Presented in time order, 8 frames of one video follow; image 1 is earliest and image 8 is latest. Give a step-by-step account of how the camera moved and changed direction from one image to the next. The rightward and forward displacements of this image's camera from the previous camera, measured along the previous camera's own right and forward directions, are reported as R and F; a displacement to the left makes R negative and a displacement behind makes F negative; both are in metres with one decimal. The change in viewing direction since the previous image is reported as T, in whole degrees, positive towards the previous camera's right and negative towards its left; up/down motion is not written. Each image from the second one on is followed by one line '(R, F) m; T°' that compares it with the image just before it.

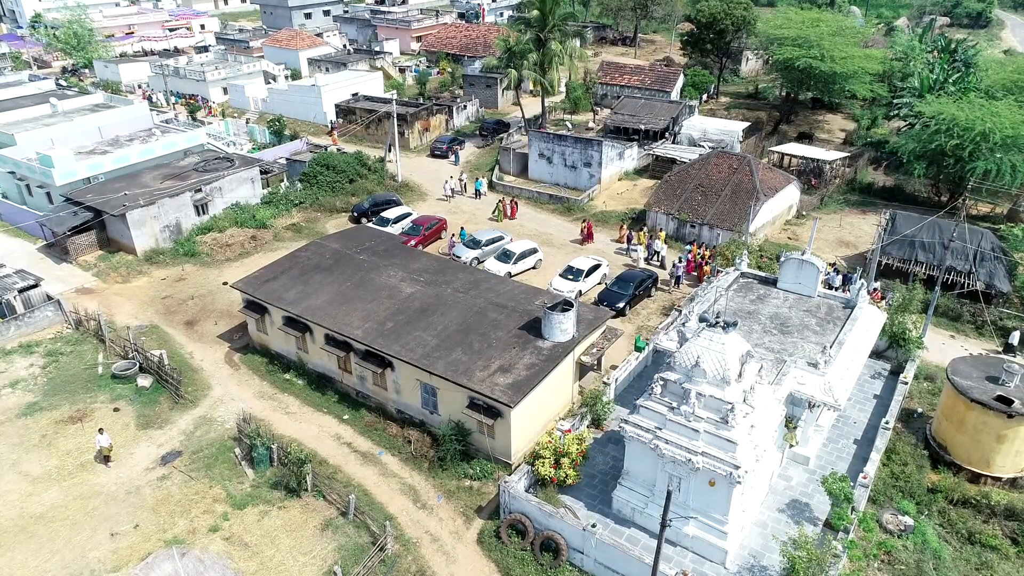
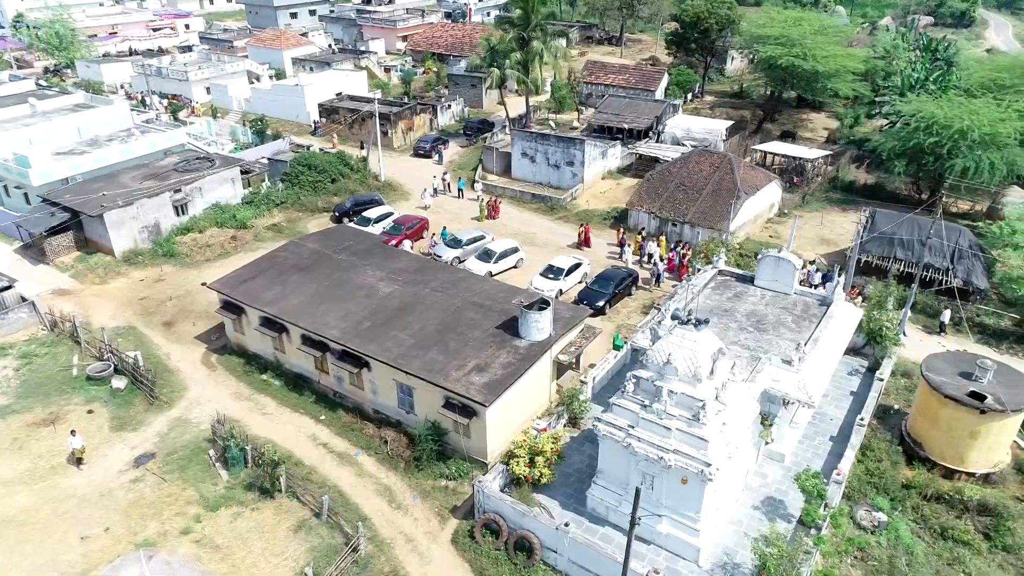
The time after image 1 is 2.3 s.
(+0.5, +0.1) m; +1°
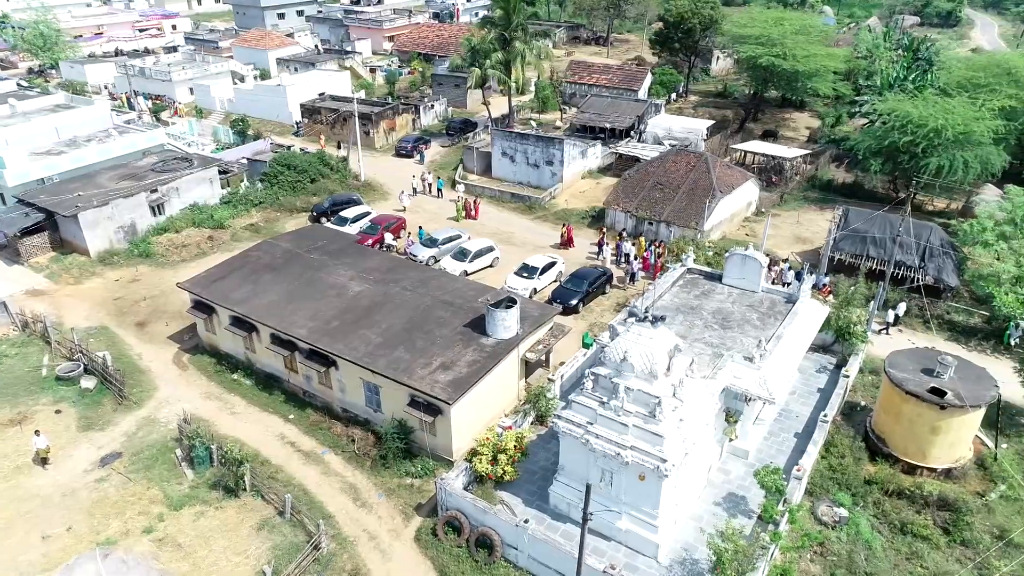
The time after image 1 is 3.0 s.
(+0.9, -0.1) m; 0°
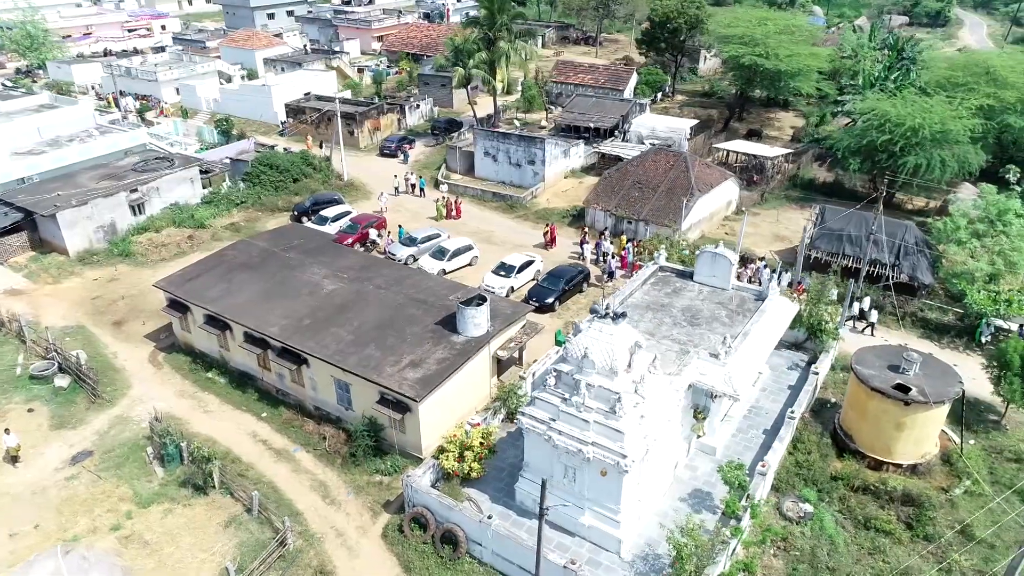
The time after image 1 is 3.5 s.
(+0.8, -0.1) m; 0°
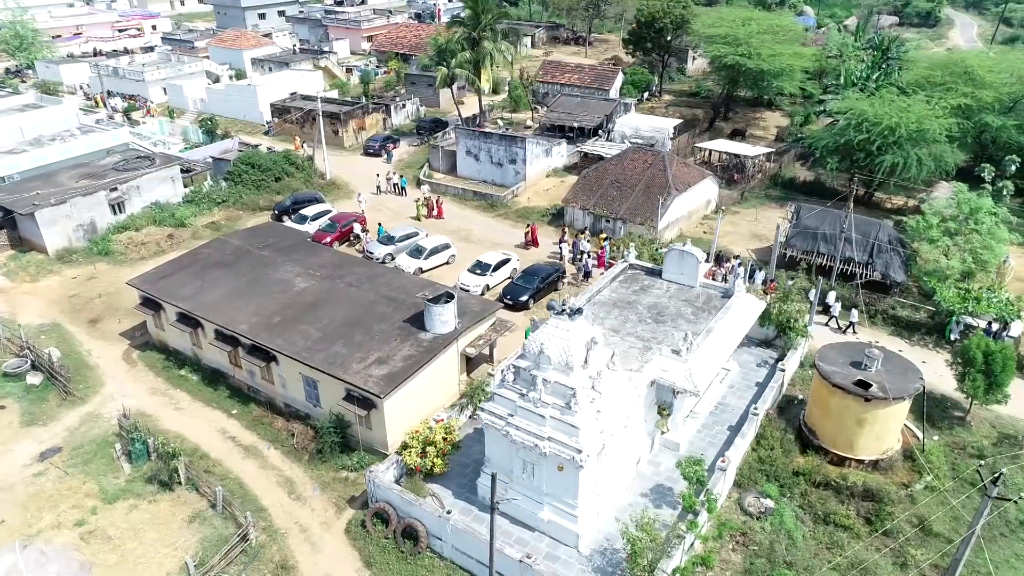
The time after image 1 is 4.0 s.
(+1.0, -0.1) m; 0°
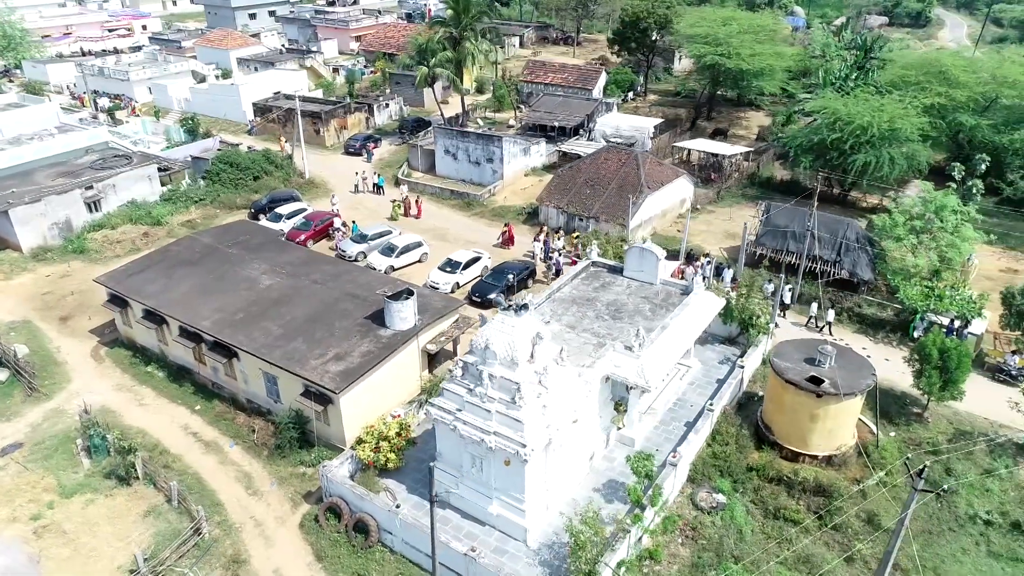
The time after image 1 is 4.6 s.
(+1.3, -0.1) m; 0°
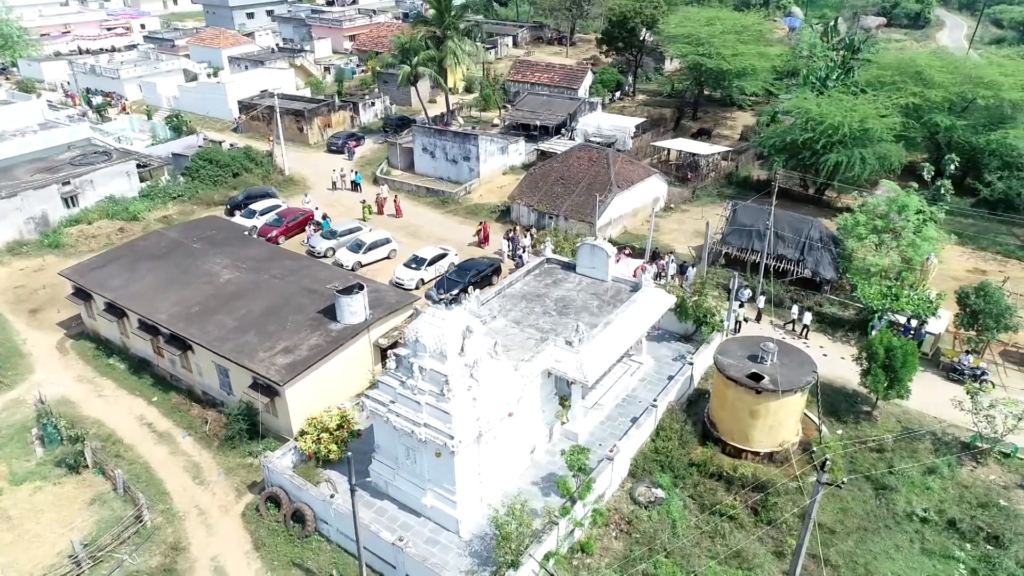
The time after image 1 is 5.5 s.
(+1.9, -0.2) m; -1°
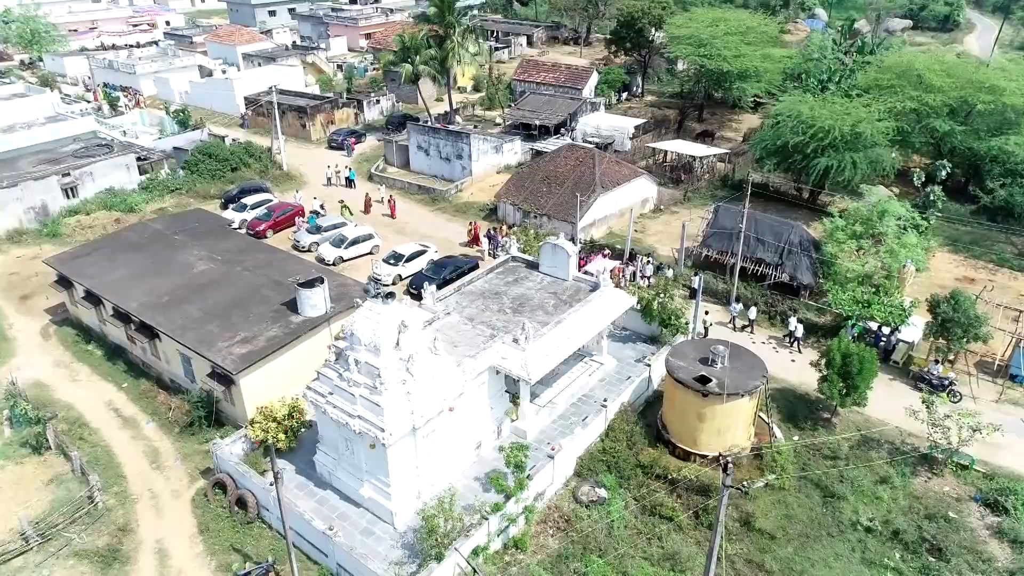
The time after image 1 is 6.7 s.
(+2.2, -0.1) m; -3°
